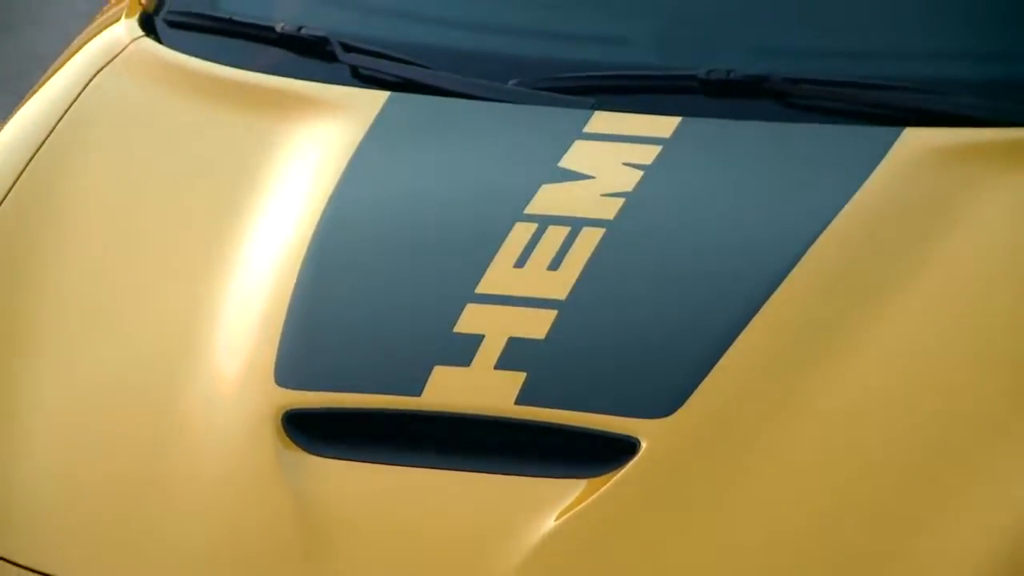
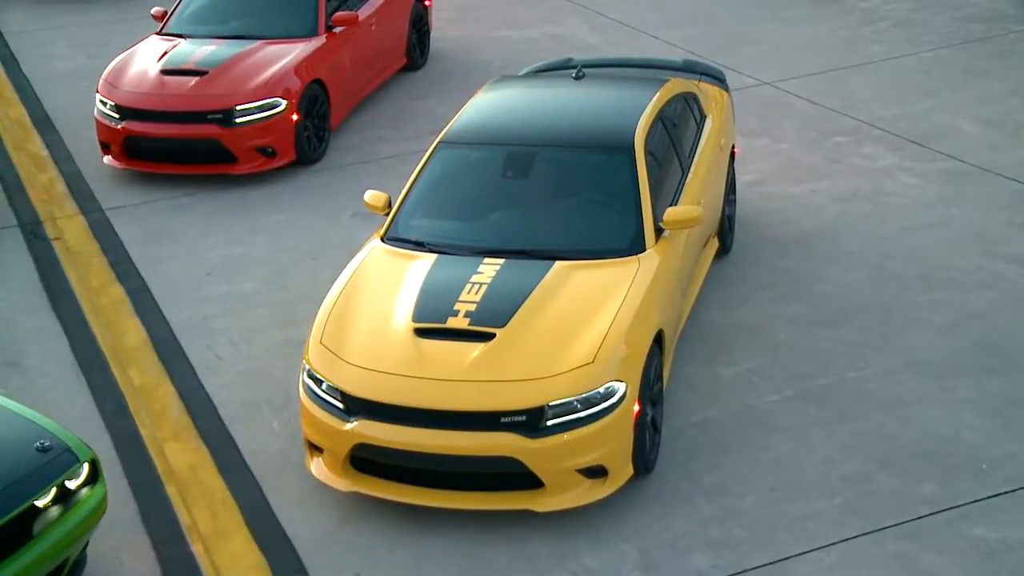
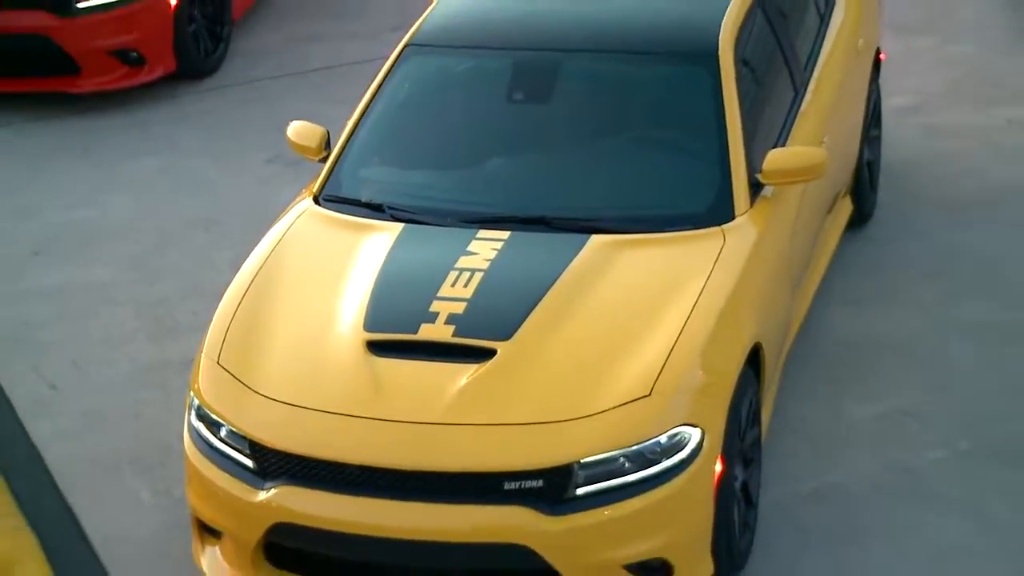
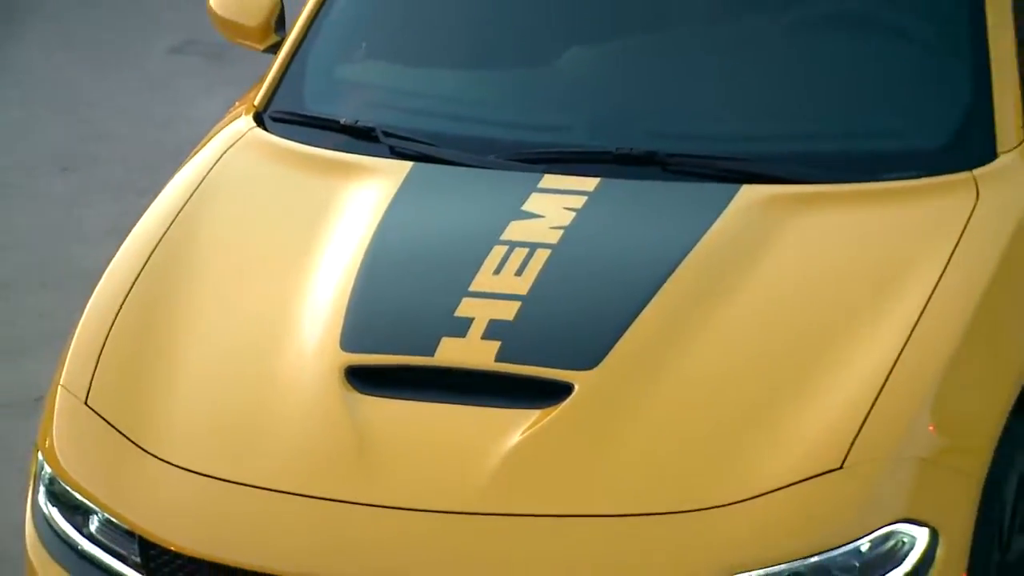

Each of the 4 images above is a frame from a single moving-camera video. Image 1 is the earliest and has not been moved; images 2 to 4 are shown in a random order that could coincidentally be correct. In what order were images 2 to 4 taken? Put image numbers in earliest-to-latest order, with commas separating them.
4, 3, 2
